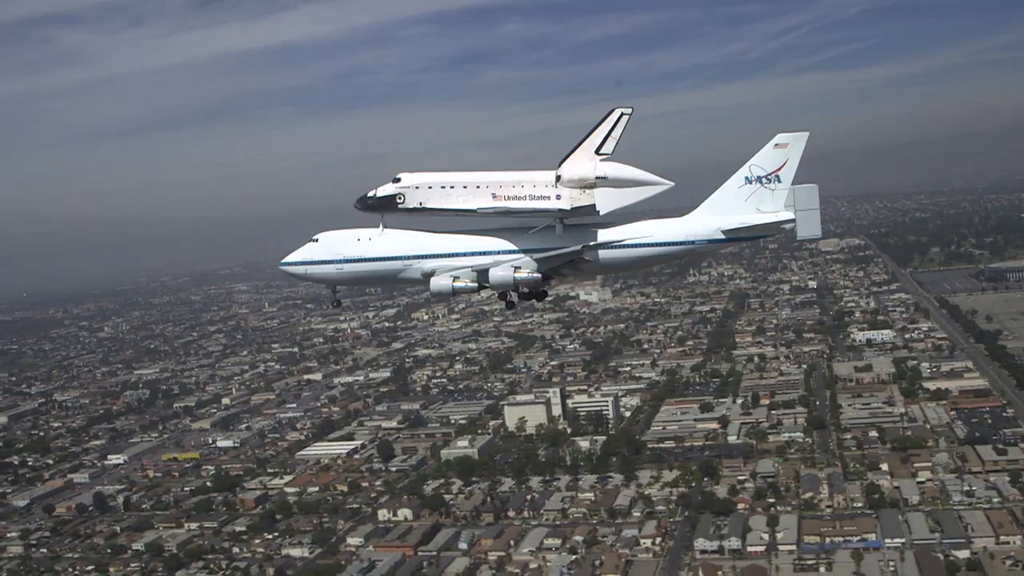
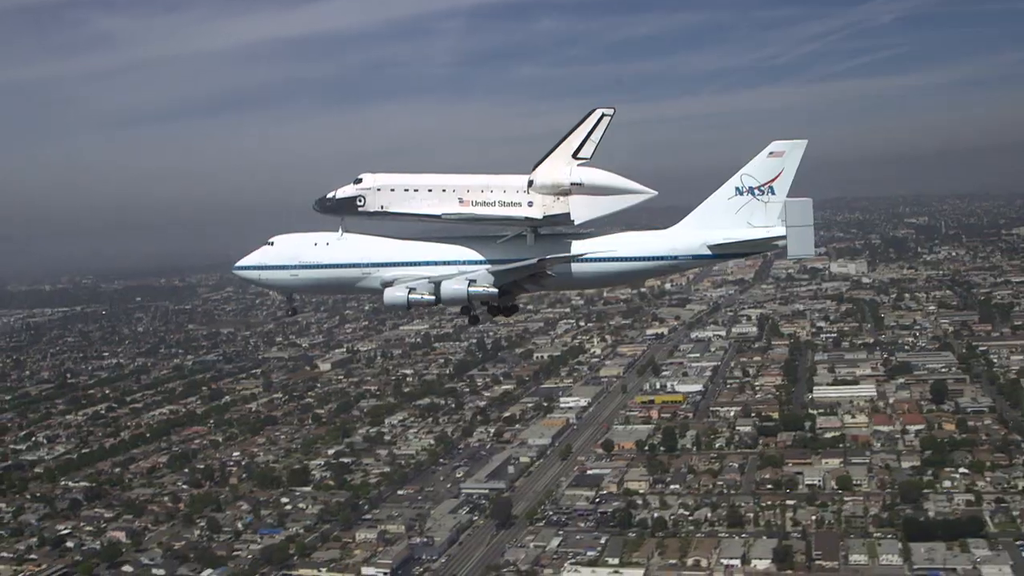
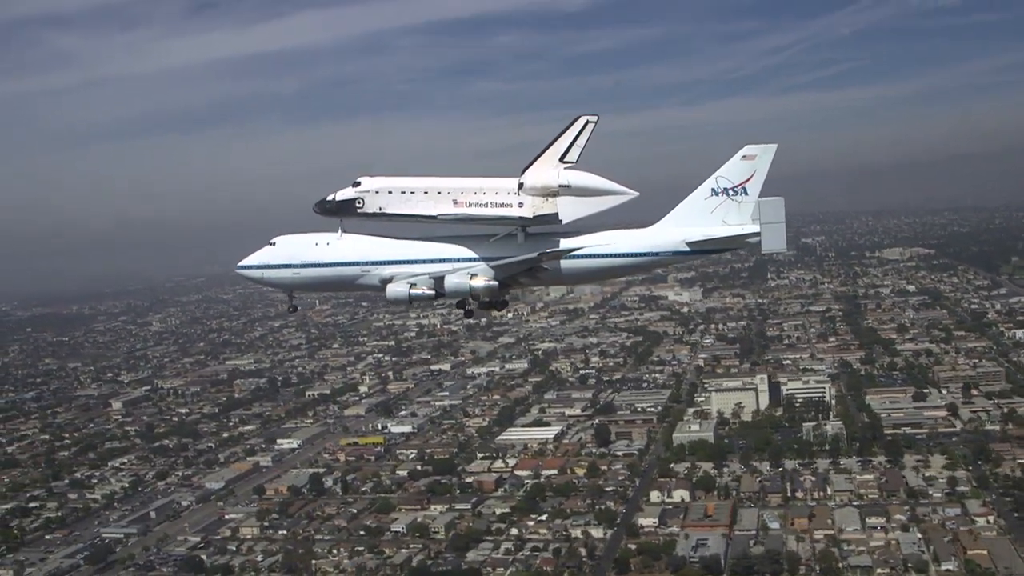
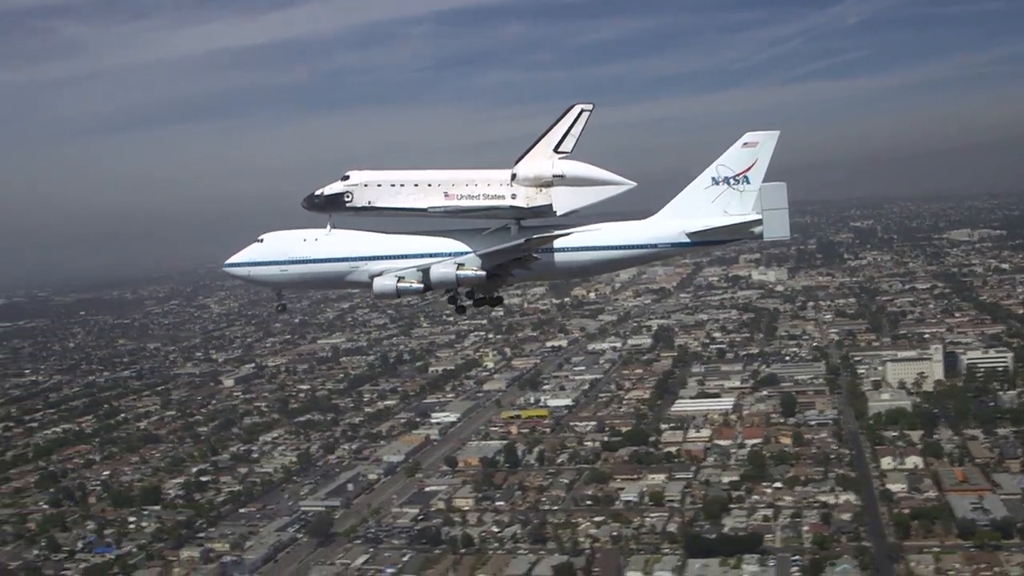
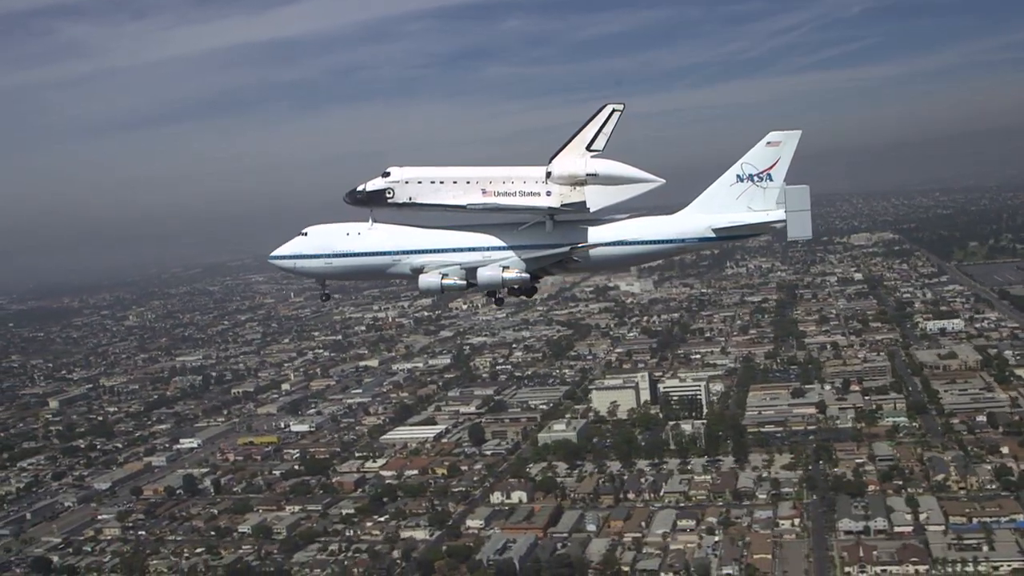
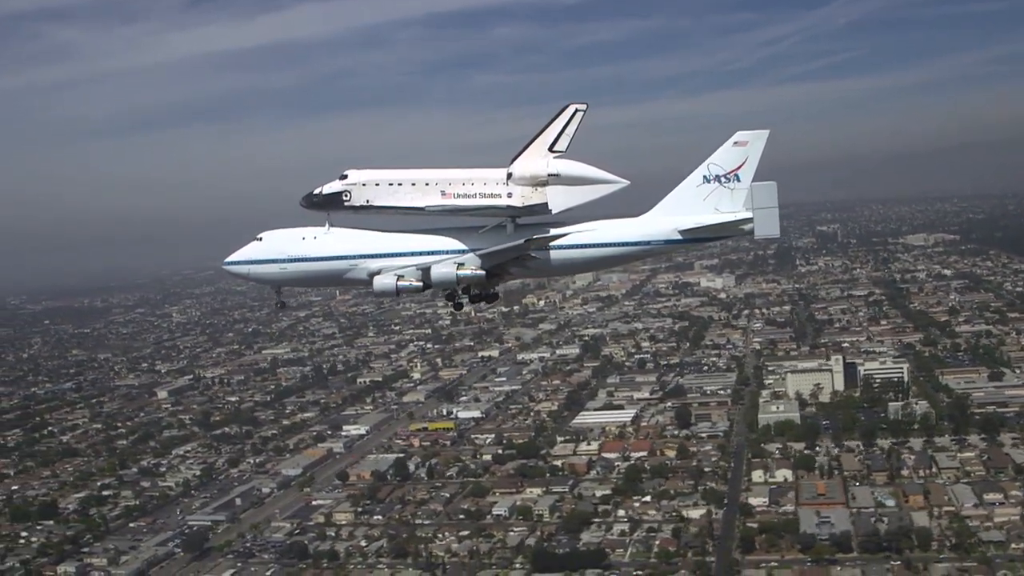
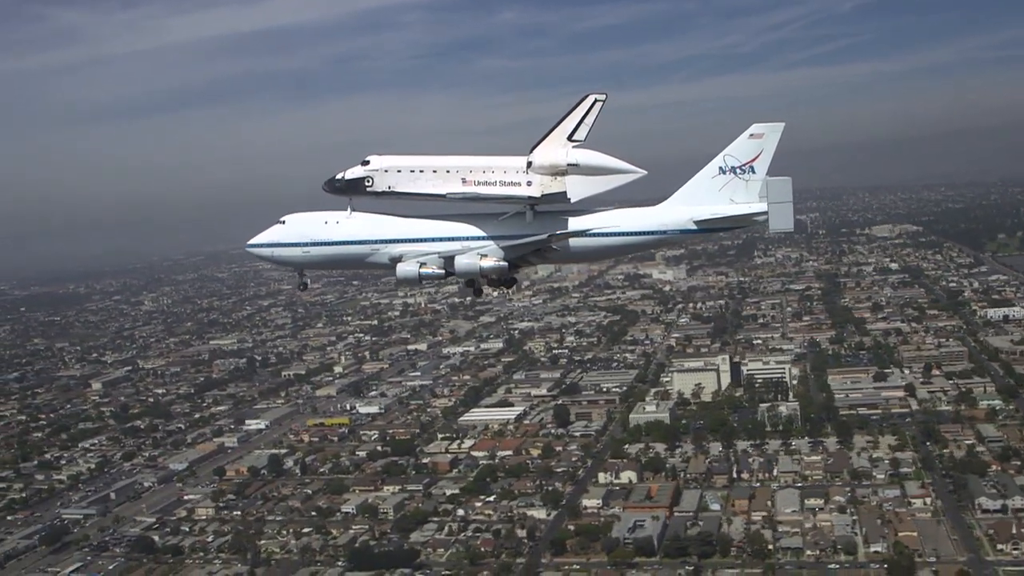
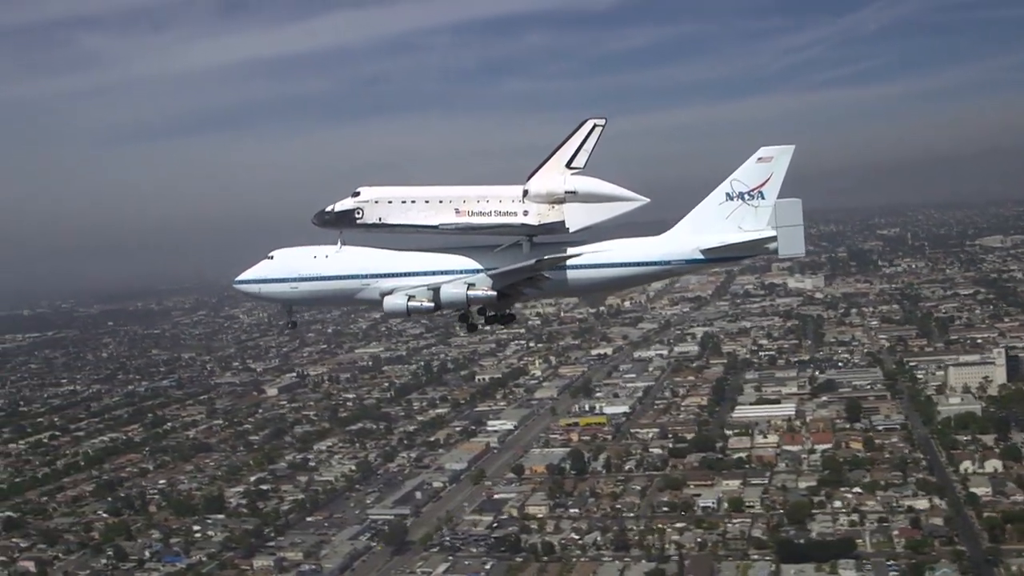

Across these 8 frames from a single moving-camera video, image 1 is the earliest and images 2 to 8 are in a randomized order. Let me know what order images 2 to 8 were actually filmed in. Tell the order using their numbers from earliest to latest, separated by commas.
5, 7, 3, 6, 4, 8, 2
